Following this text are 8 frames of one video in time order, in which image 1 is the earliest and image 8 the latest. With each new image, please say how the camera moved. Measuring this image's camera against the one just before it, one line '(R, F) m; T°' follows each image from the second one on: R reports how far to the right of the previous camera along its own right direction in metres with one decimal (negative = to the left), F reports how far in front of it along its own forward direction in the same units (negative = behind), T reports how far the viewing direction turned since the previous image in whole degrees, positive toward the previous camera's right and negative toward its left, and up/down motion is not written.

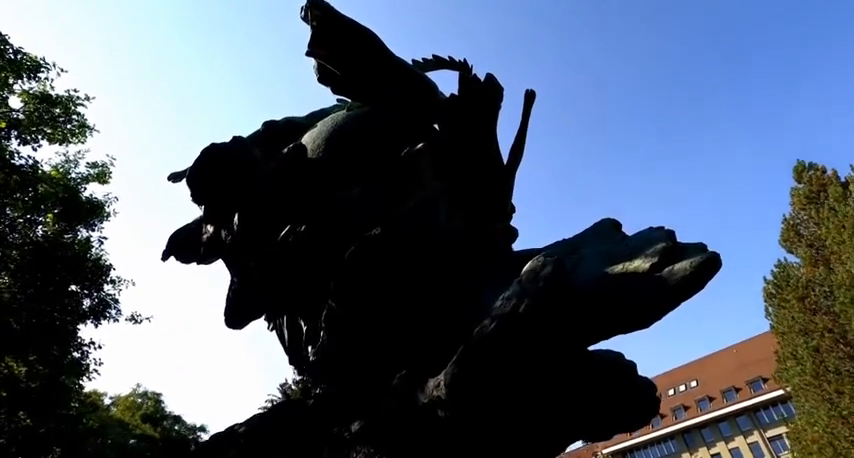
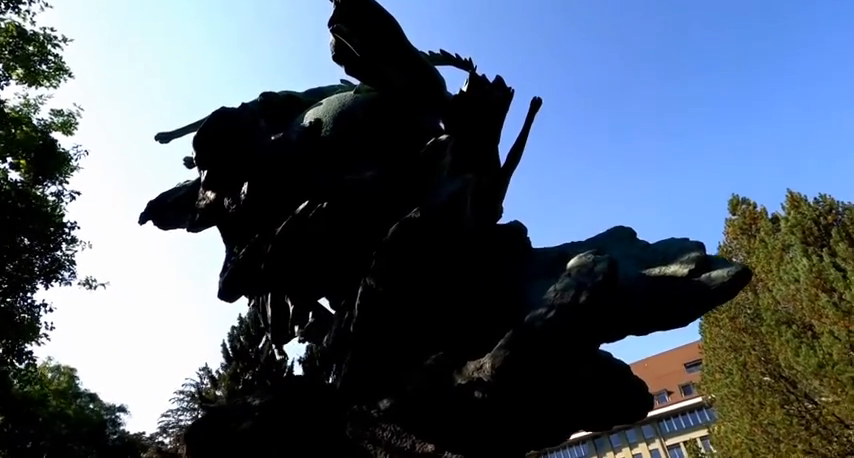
(-0.6, 0.0) m; +8°
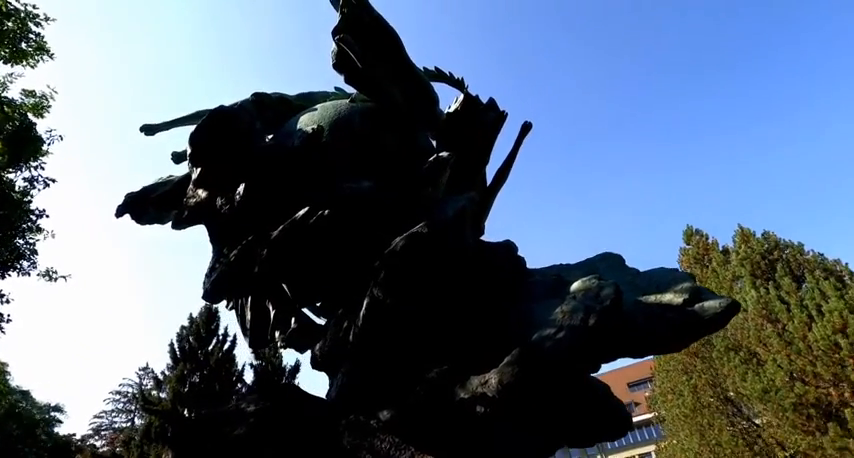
(-0.3, -0.1) m; +5°
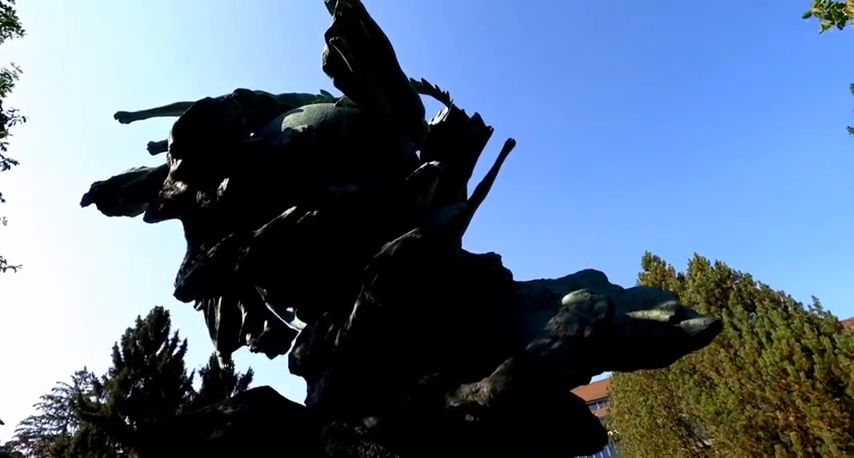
(-0.2, 0.0) m; +5°
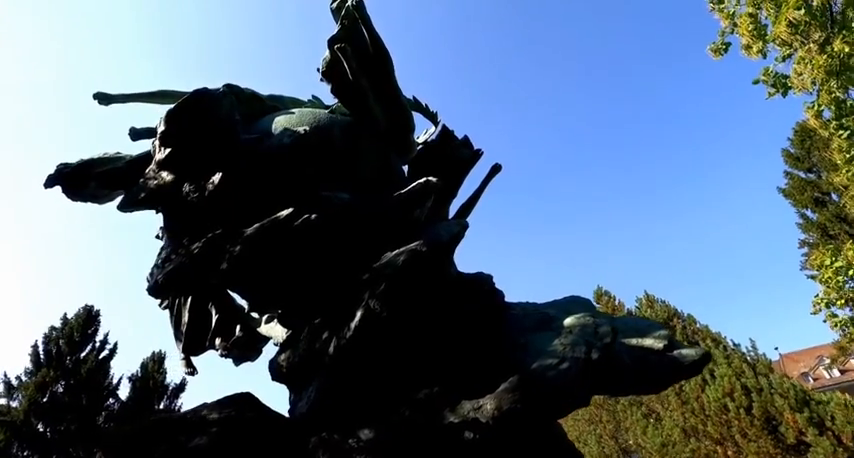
(-0.3, 0.0) m; +6°
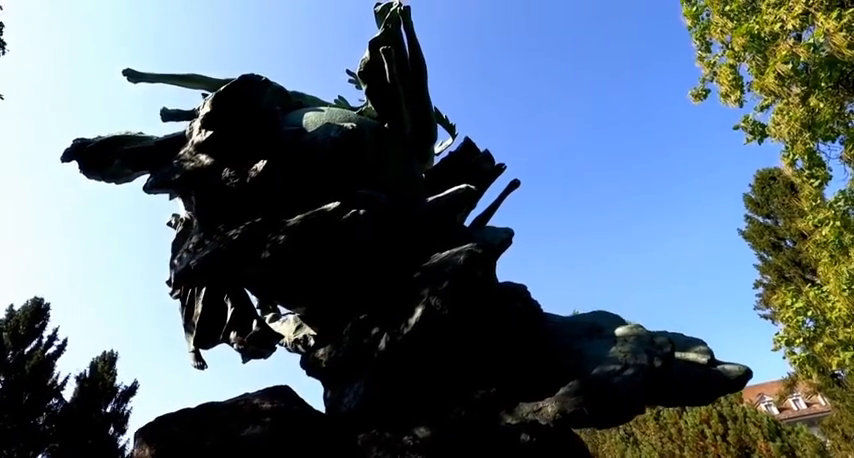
(-0.5, 0.0) m; +4°
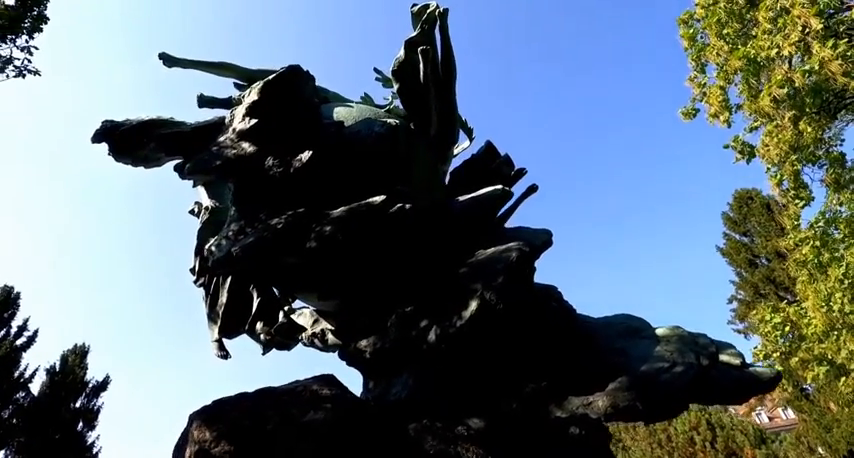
(-0.4, 0.0) m; +3°
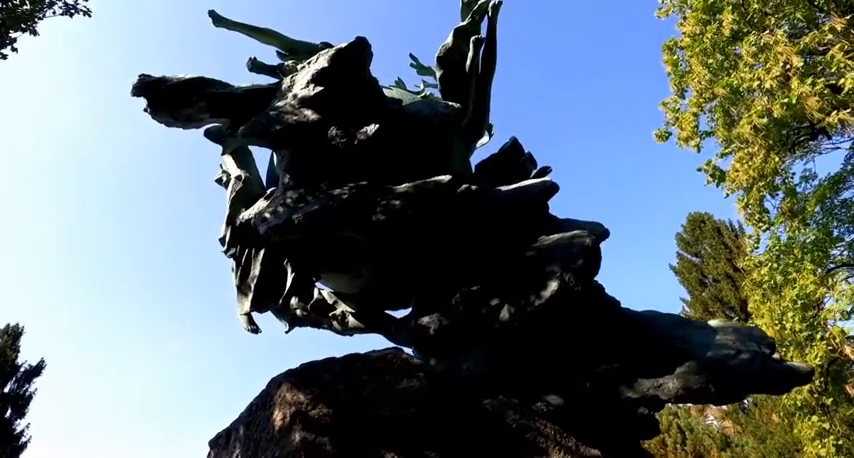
(-0.7, 0.0) m; +6°
